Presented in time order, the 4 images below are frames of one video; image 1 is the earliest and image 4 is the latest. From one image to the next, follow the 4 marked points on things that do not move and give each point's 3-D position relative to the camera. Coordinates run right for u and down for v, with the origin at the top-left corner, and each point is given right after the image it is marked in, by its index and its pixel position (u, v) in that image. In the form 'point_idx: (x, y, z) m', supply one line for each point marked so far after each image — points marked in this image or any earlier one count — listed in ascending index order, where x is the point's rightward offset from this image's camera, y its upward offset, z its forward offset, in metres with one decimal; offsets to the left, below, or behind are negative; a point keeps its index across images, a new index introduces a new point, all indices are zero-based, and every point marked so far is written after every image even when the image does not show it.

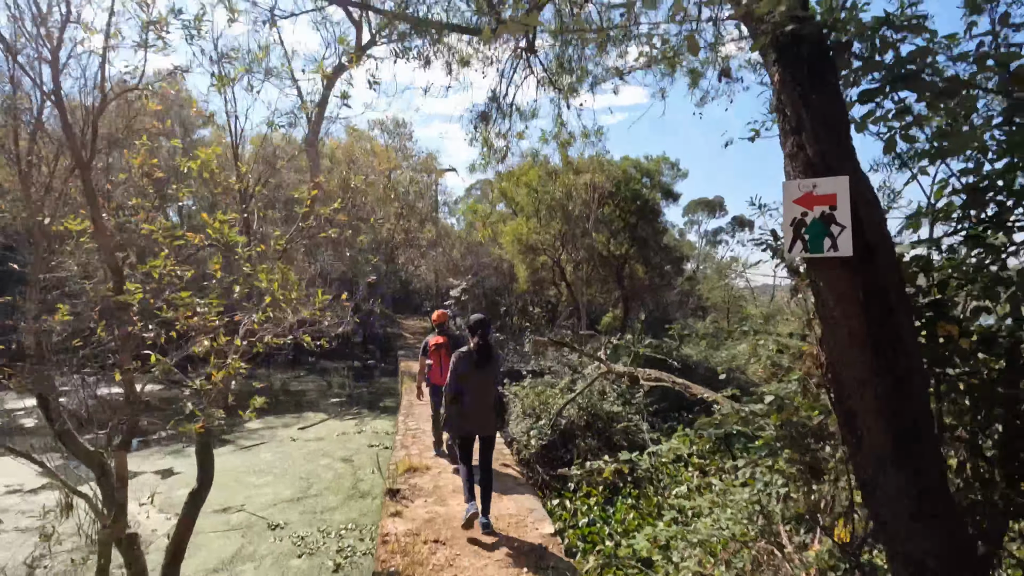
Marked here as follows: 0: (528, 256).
0: (+0.5, +1.0, +16.8) m
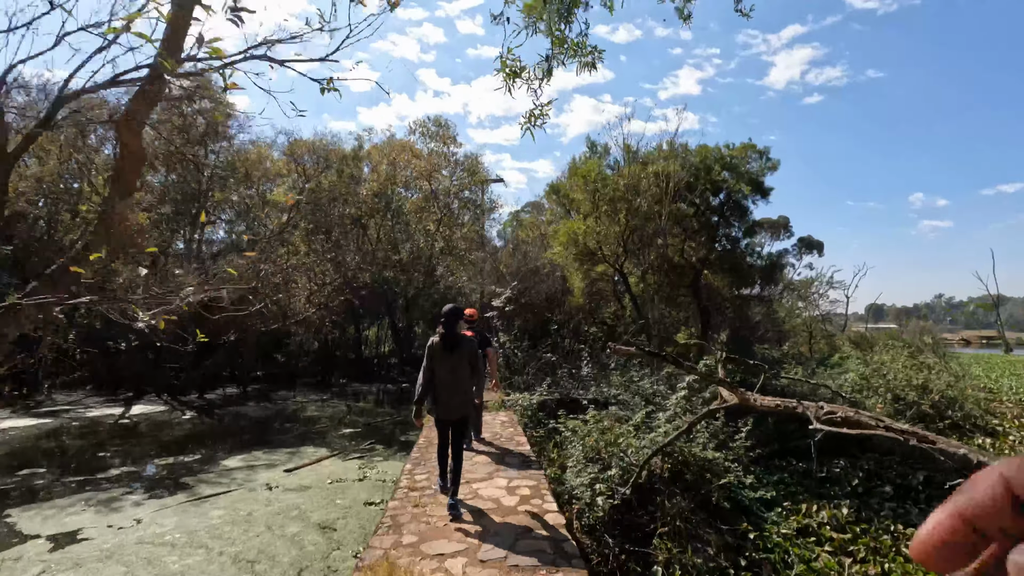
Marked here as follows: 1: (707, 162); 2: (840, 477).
0: (+1.9, +0.7, +14.2) m
1: (+4.9, +3.2, +13.5) m
2: (+5.5, -3.2, +9.1) m
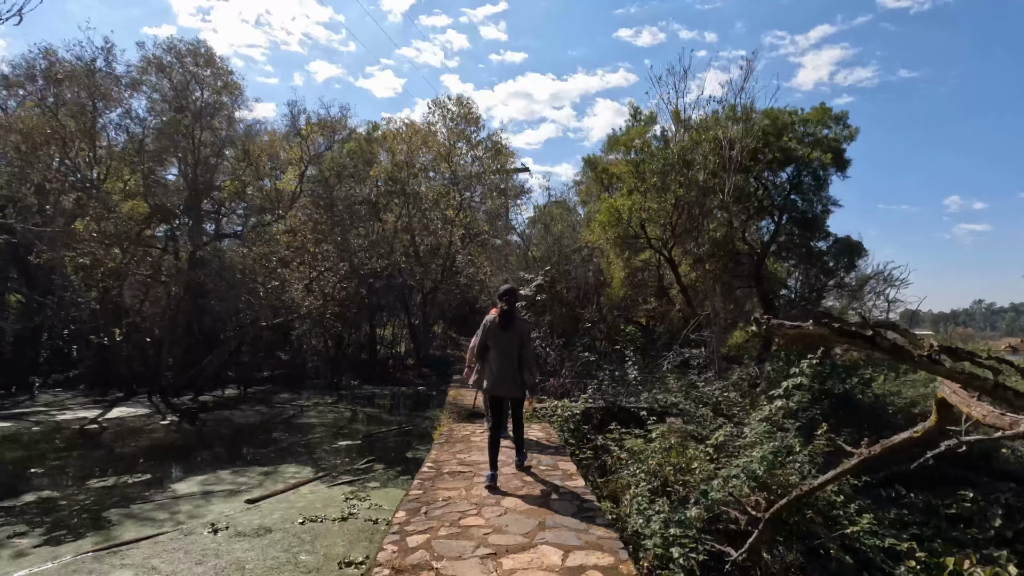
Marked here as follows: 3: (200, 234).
0: (+2.6, +0.9, +12.2) m
1: (+5.6, +3.4, +11.4) m
2: (+6.0, -2.9, +7.0) m
3: (-8.7, +1.5, +15.1) m
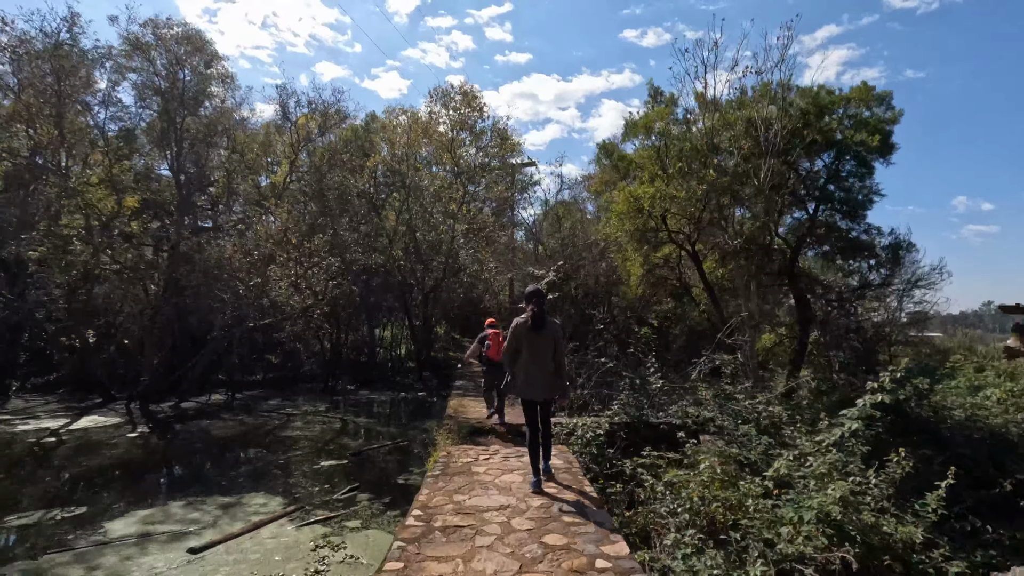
0: (+2.7, +1.0, +11.0) m
1: (+5.7, +3.4, +10.2) m
2: (+6.1, -2.9, +5.8) m
3: (-8.6, +1.6, +14.1) m
